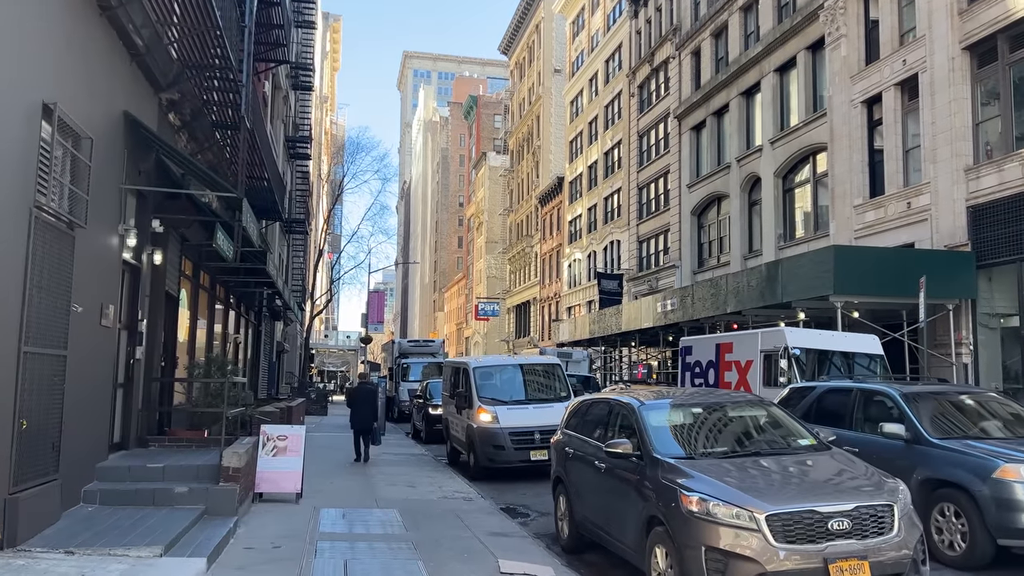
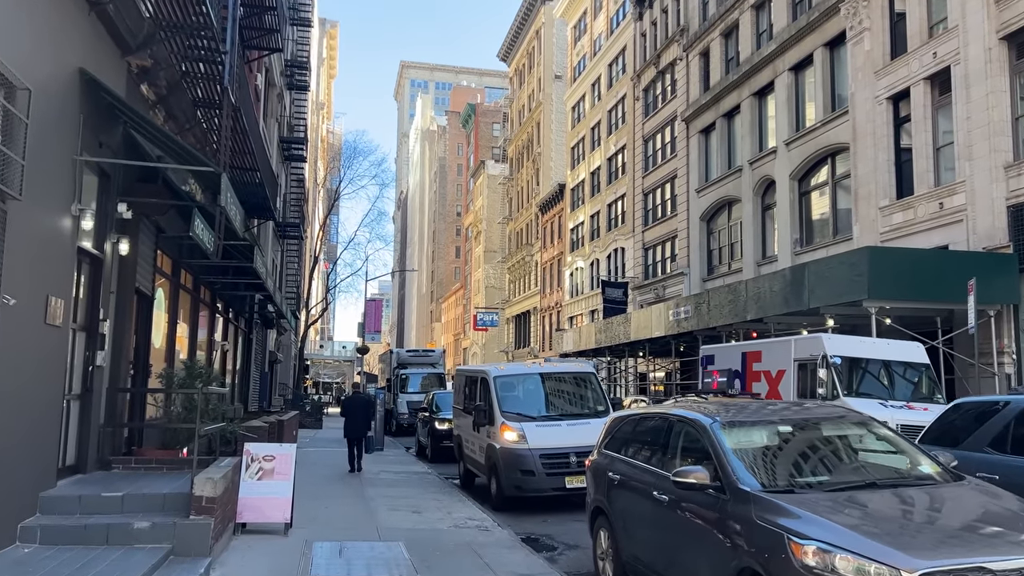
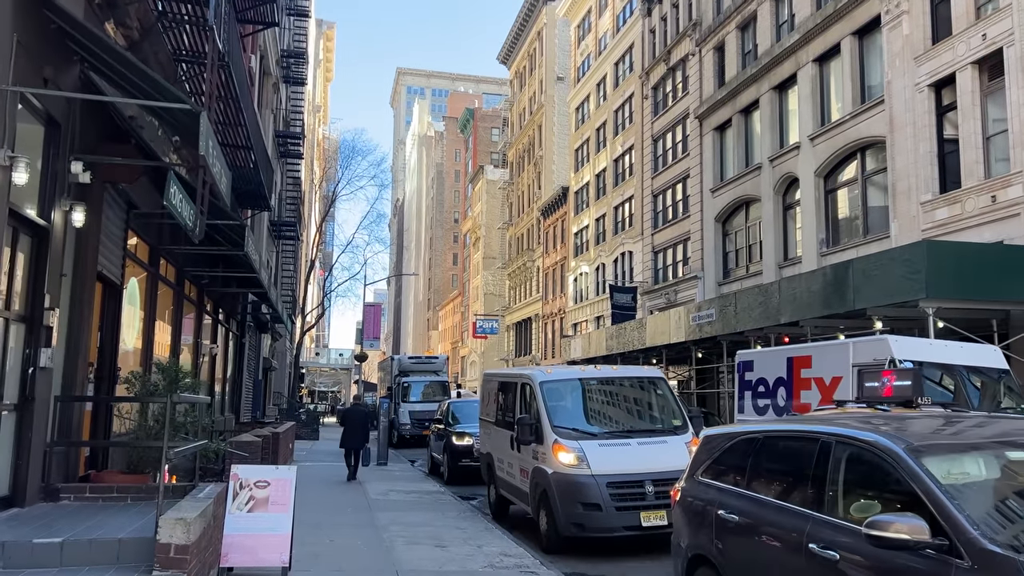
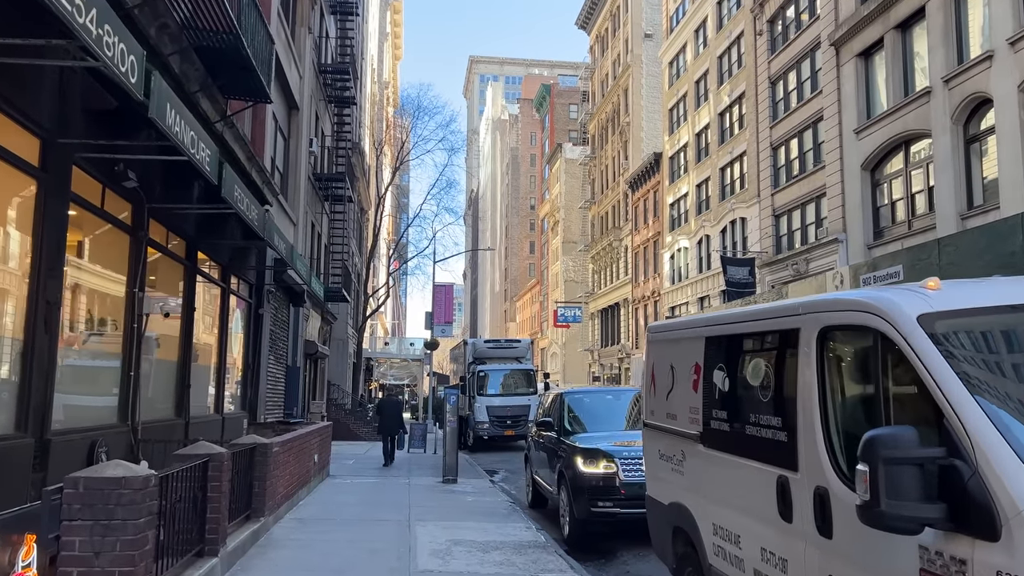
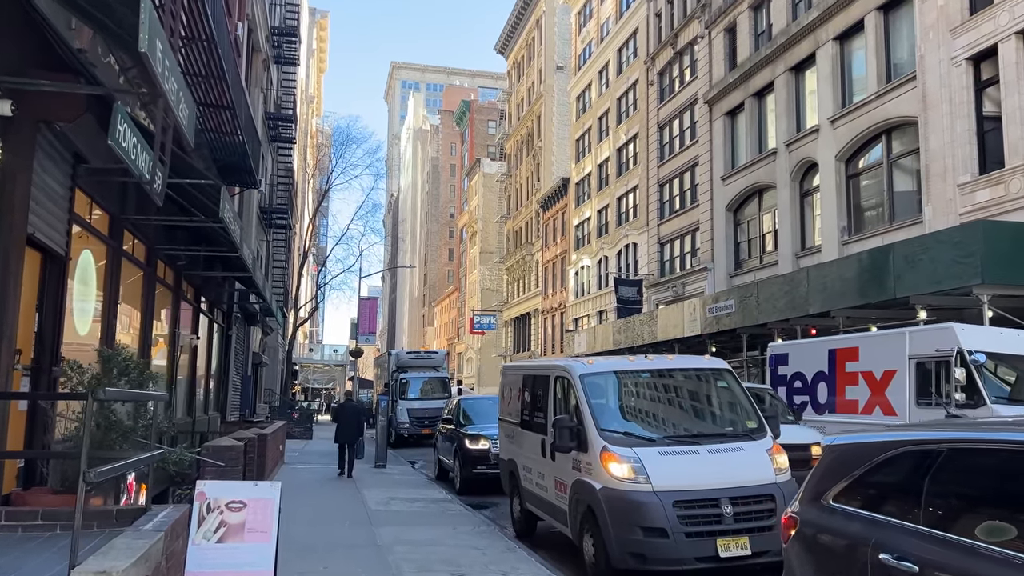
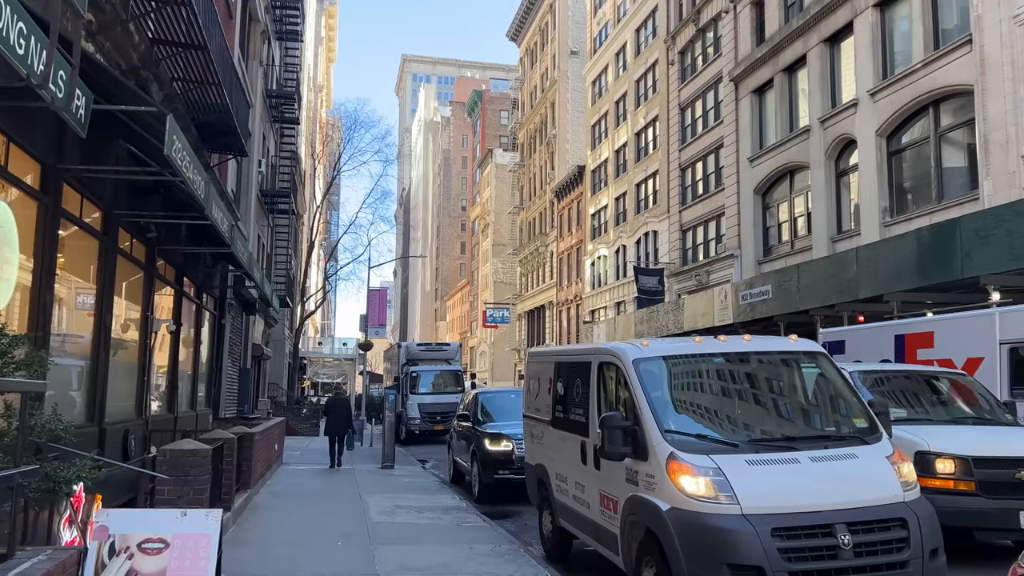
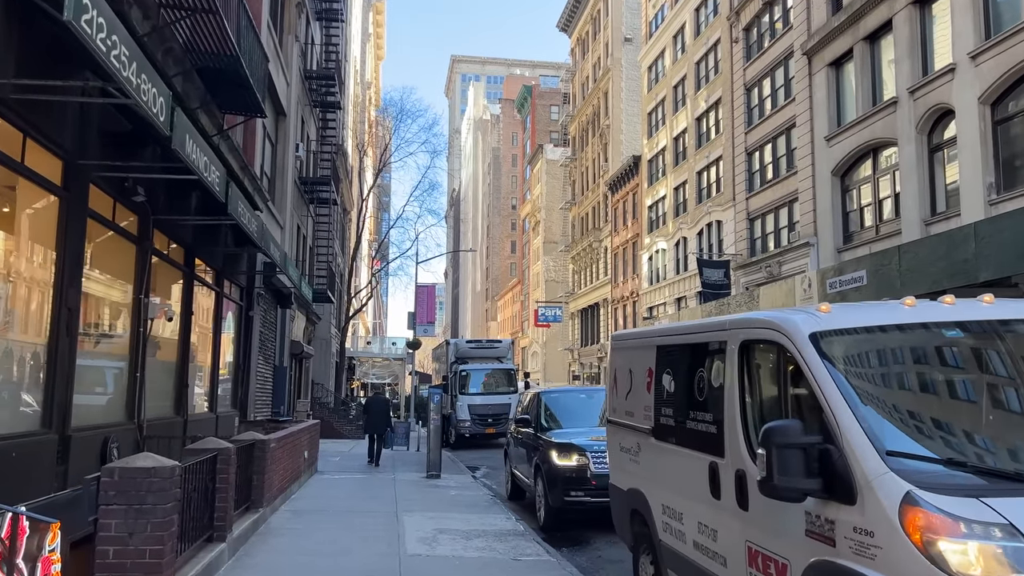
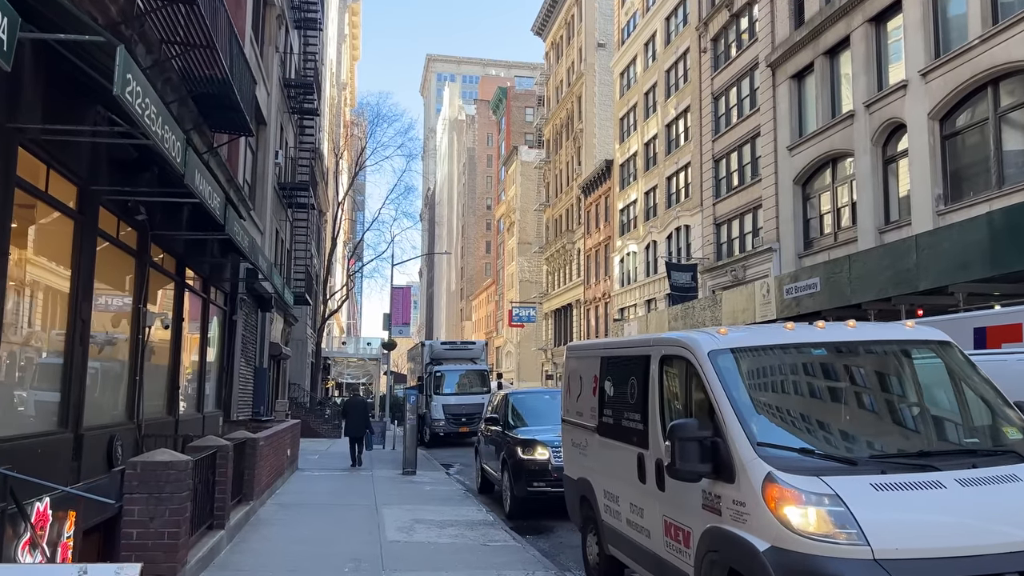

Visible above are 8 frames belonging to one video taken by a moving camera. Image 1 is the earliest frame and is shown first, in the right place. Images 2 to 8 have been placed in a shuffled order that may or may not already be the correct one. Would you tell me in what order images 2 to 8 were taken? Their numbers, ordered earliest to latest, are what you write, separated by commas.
2, 3, 5, 6, 8, 7, 4
